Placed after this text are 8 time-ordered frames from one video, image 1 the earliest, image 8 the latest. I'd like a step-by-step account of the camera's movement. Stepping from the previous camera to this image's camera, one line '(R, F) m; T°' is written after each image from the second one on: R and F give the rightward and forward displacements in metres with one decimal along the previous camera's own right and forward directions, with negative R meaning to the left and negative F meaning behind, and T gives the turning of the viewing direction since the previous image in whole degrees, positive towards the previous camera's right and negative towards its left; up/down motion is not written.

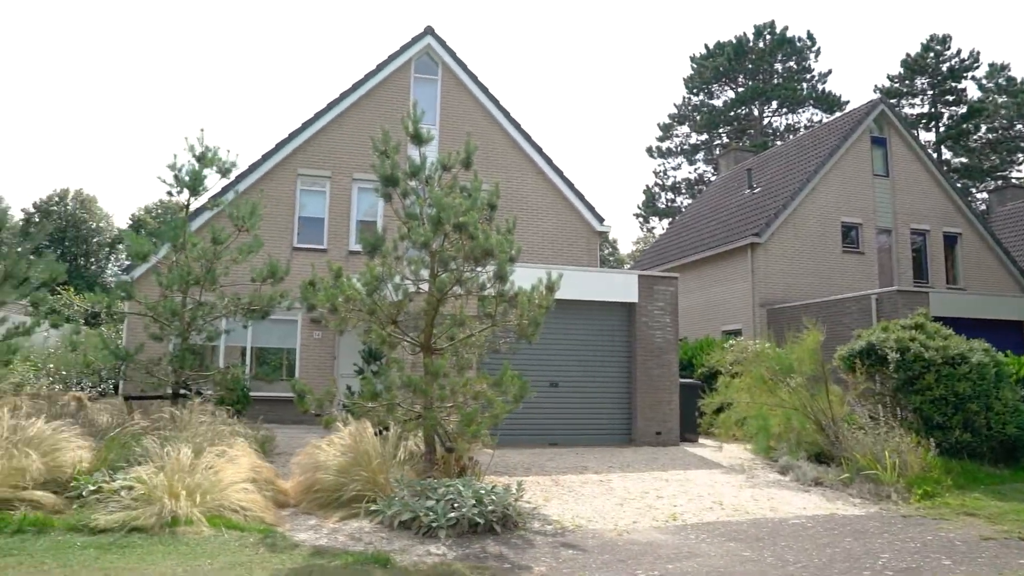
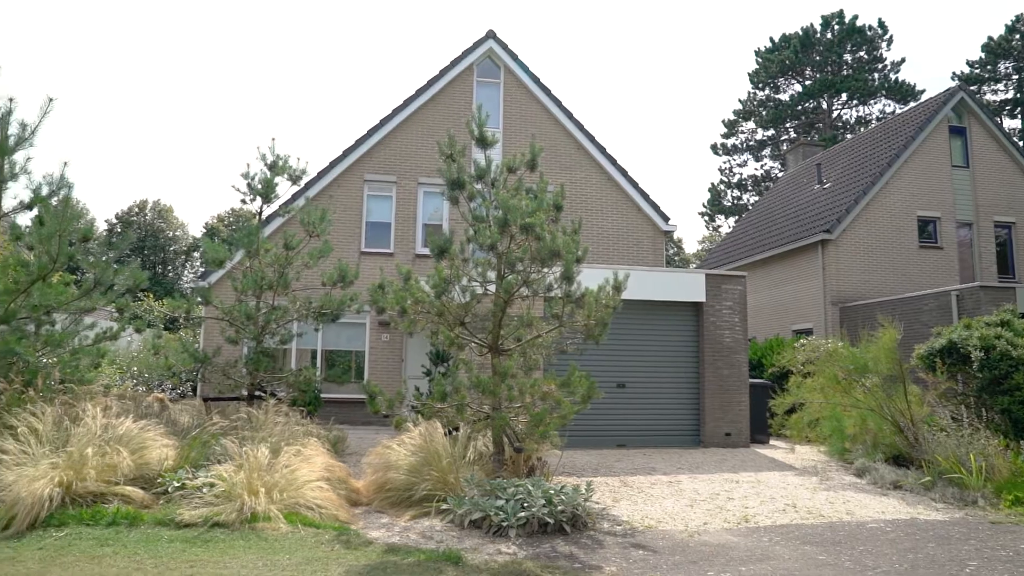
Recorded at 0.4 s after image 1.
(0.0, 0.0) m; -5°
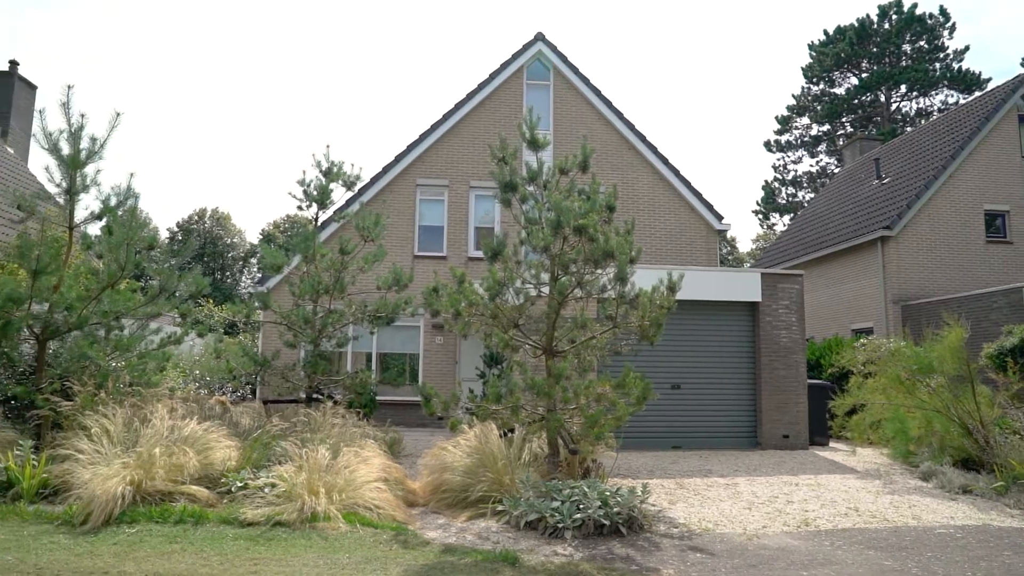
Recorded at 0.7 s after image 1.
(0.0, 0.0) m; -4°
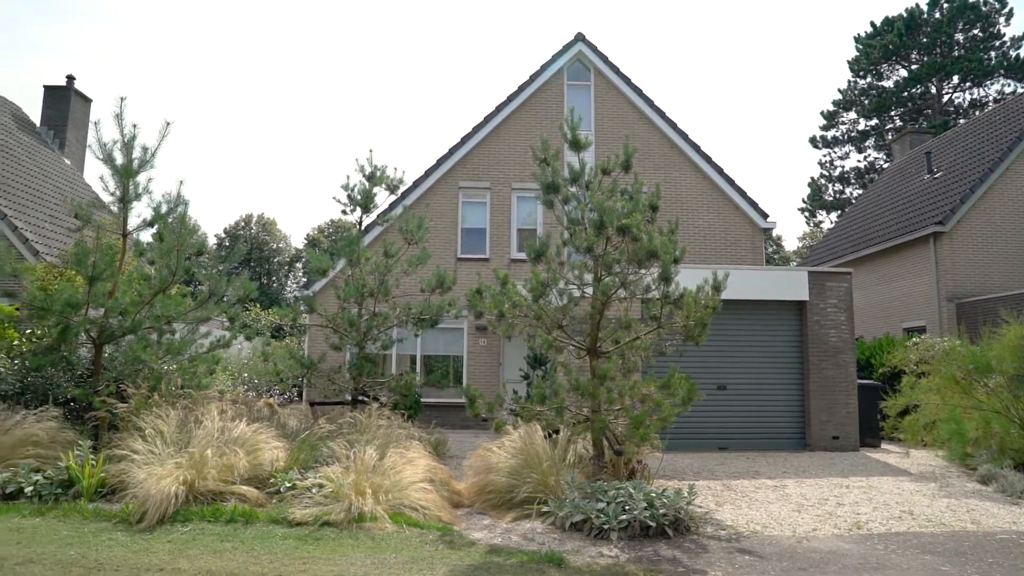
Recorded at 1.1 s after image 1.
(0.0, 0.0) m; -3°
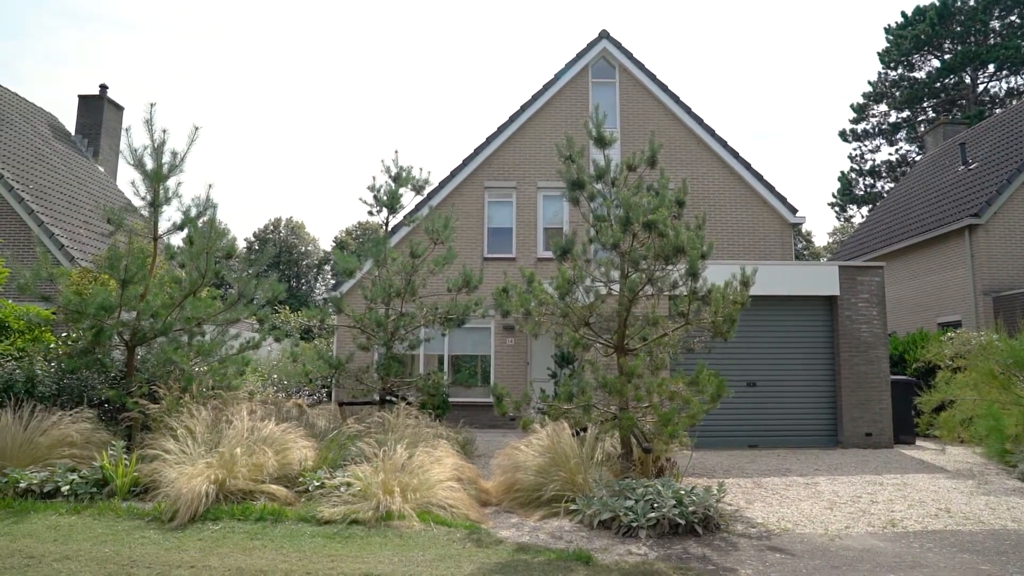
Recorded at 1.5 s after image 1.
(0.0, 0.0) m; -2°
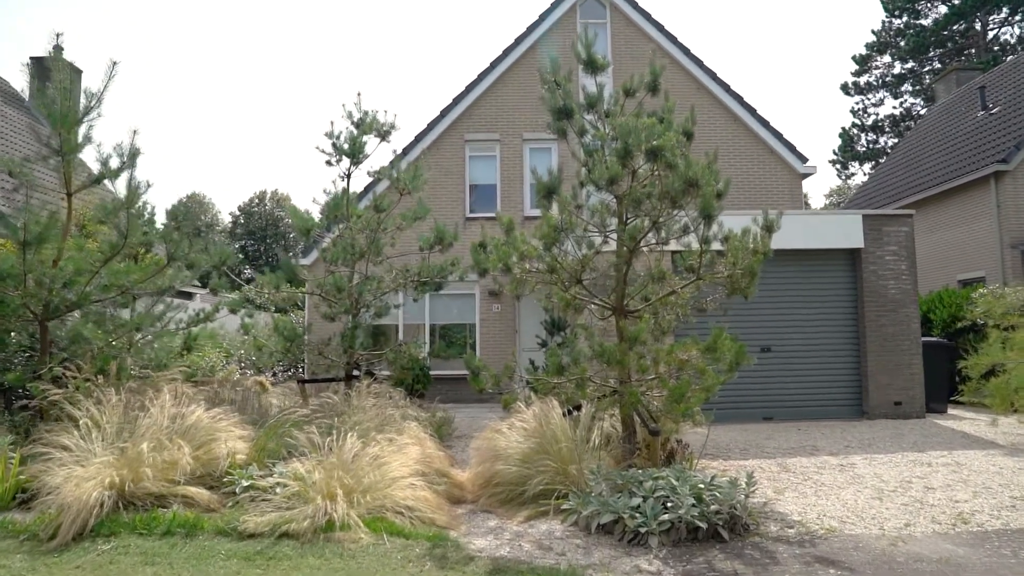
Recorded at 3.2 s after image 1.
(+0.2, +1.5) m; 0°
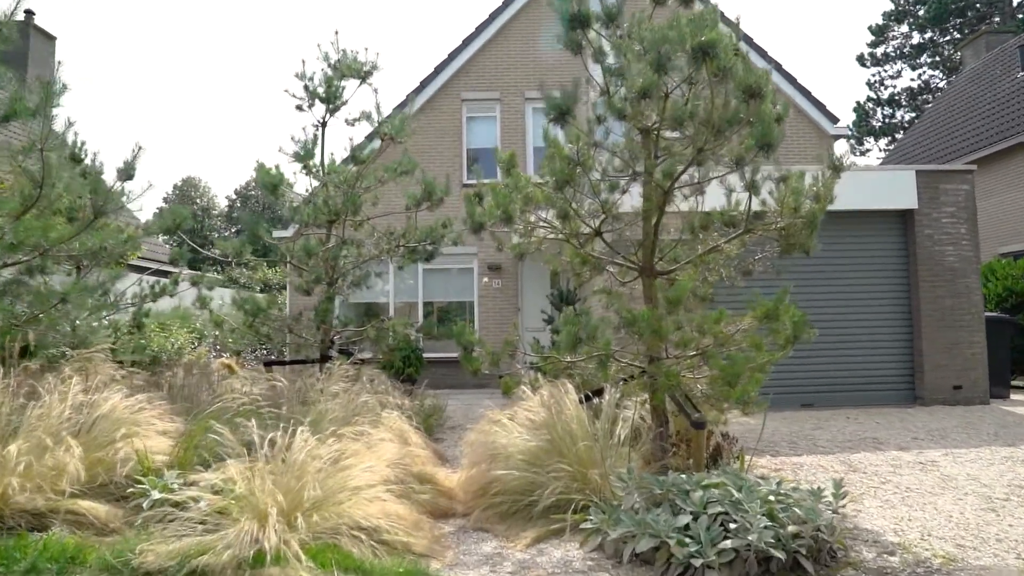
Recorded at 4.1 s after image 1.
(0.0, +1.6) m; 0°
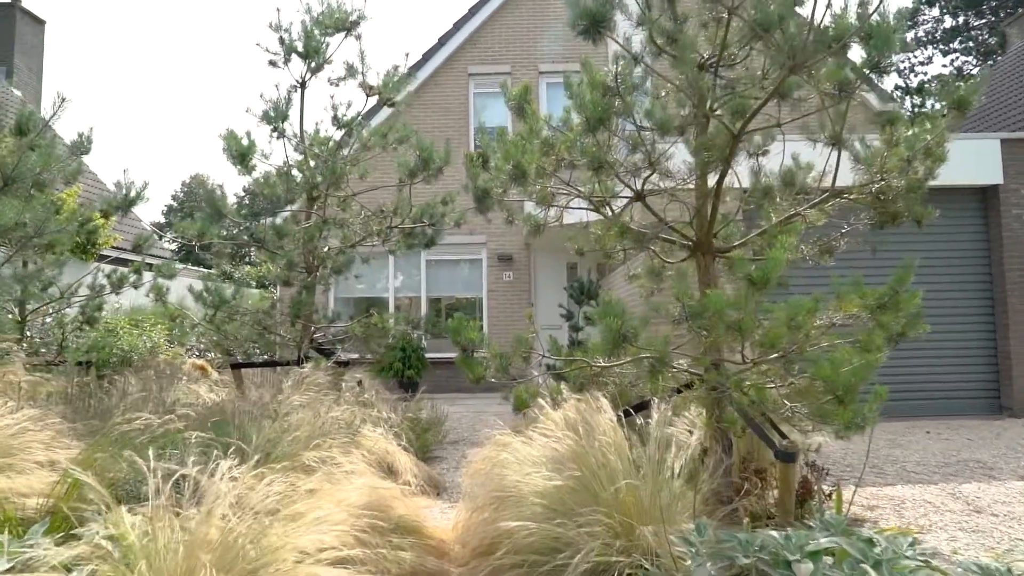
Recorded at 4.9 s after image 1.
(0.0, +1.5) m; -1°
